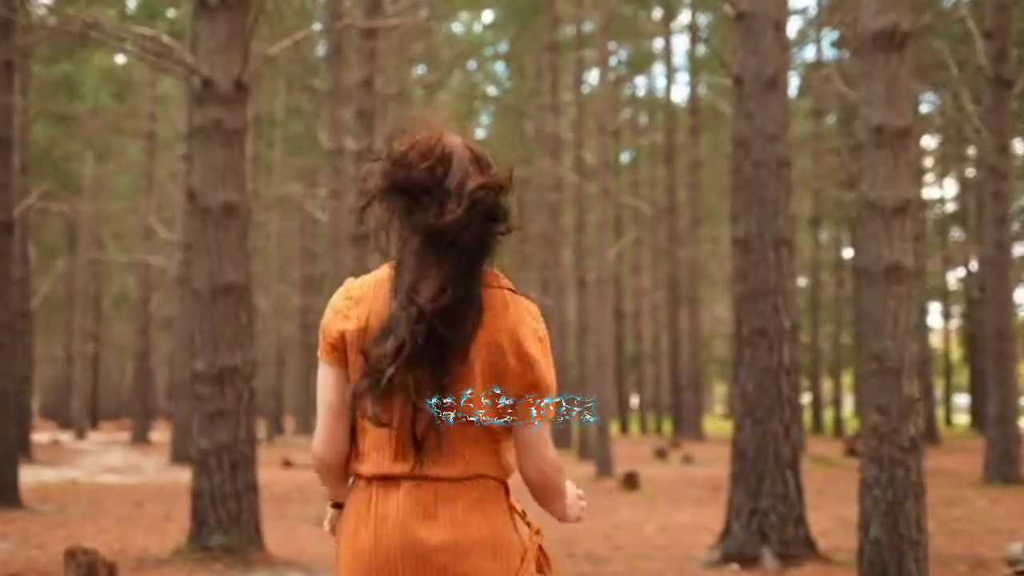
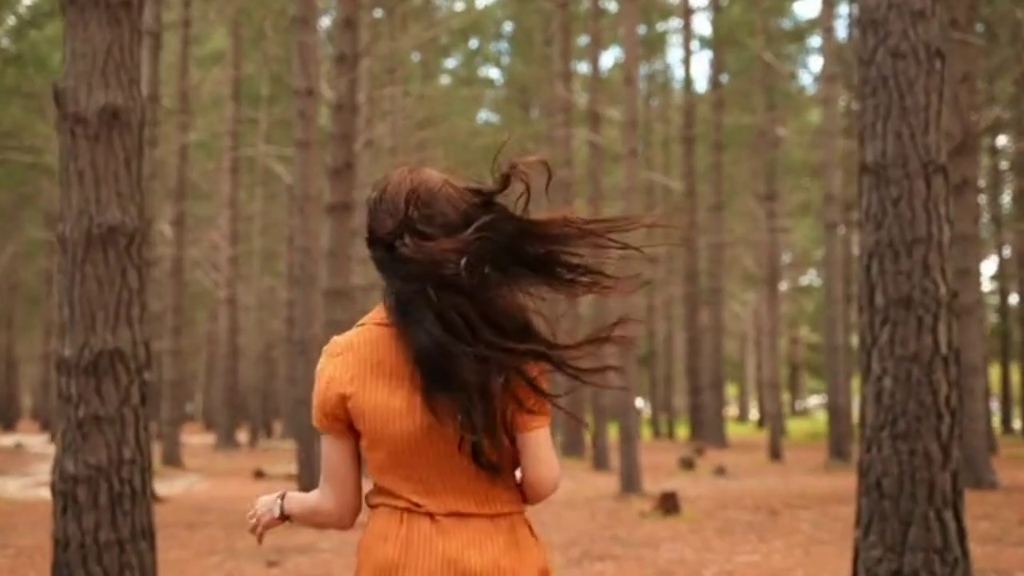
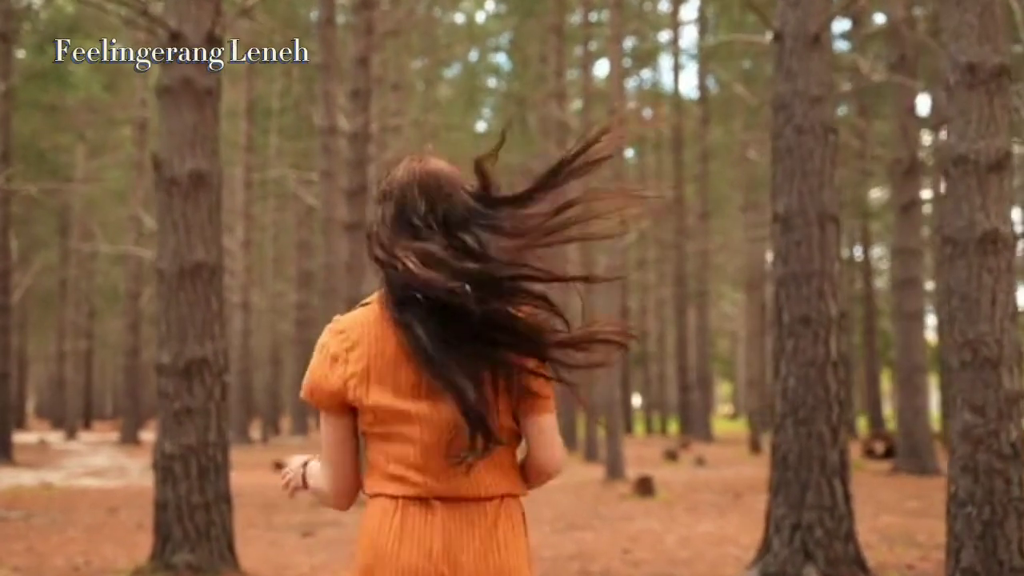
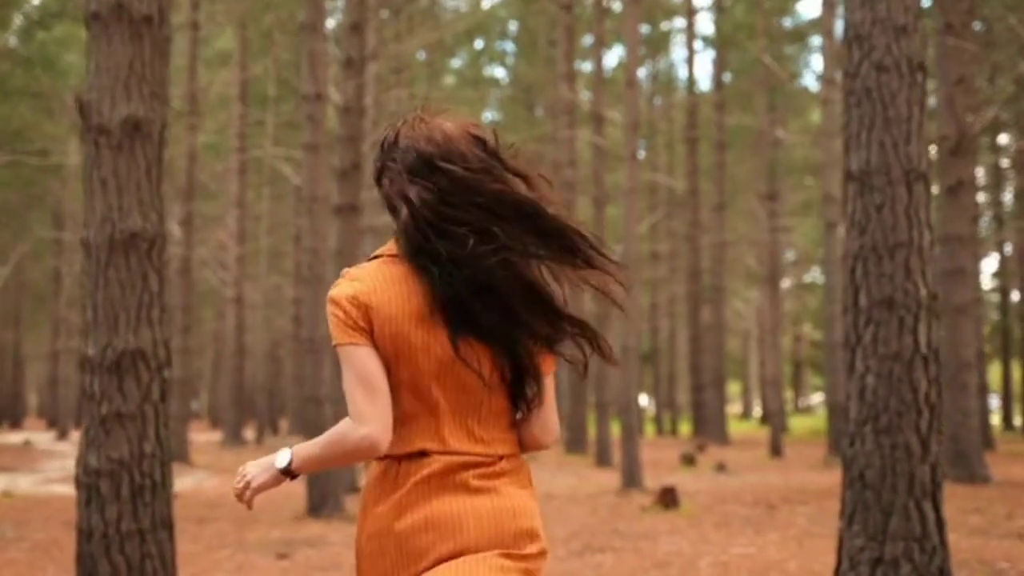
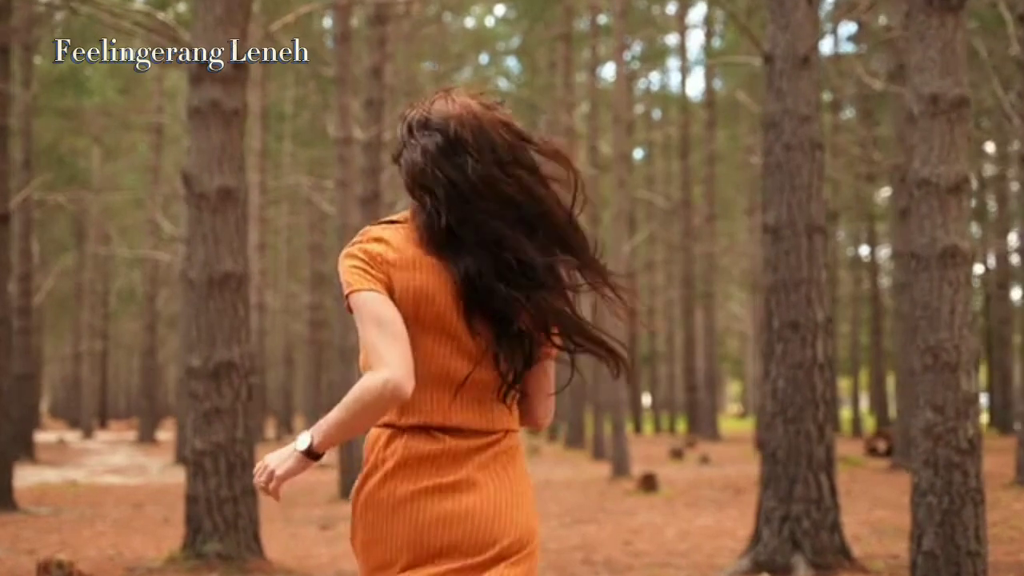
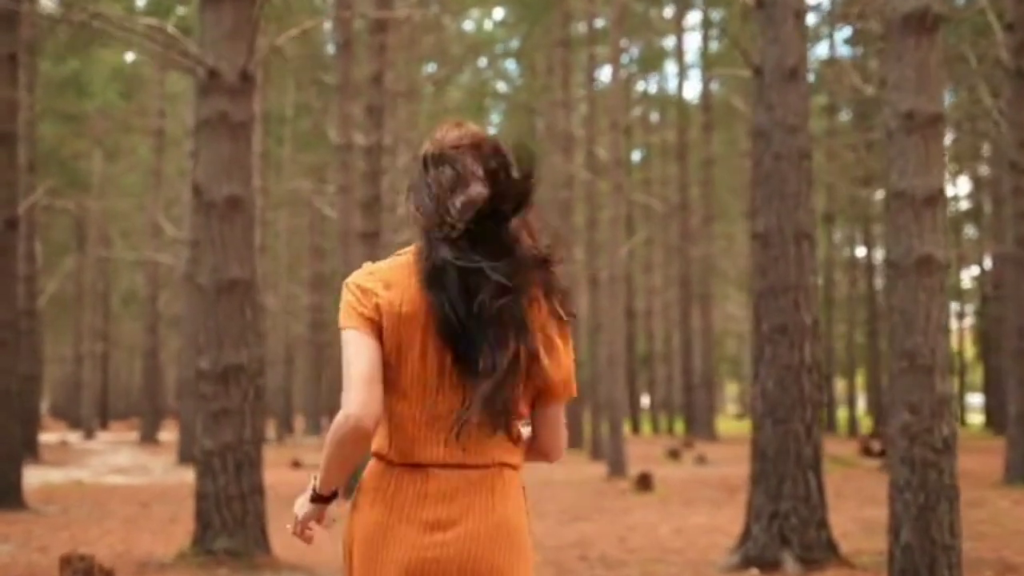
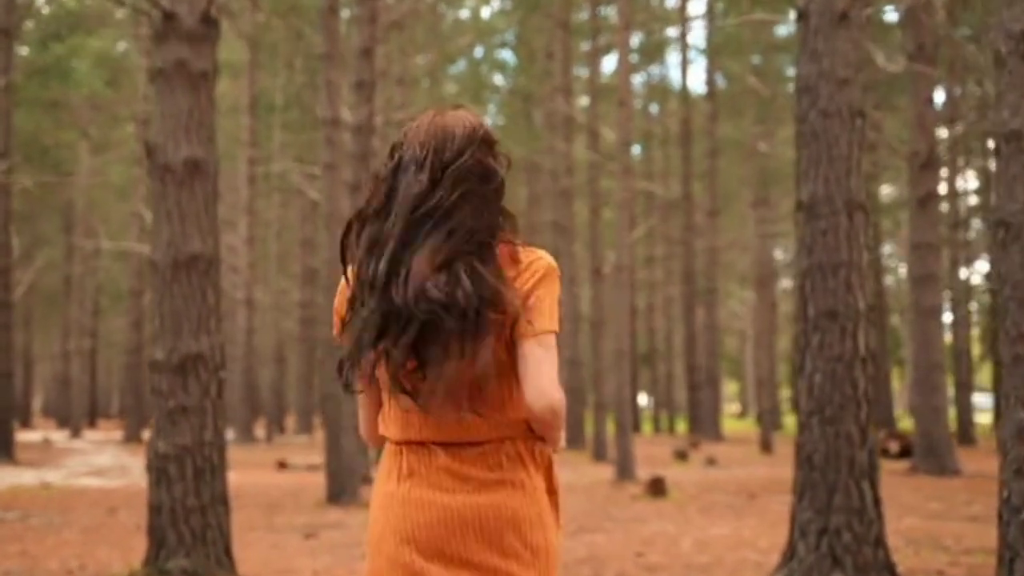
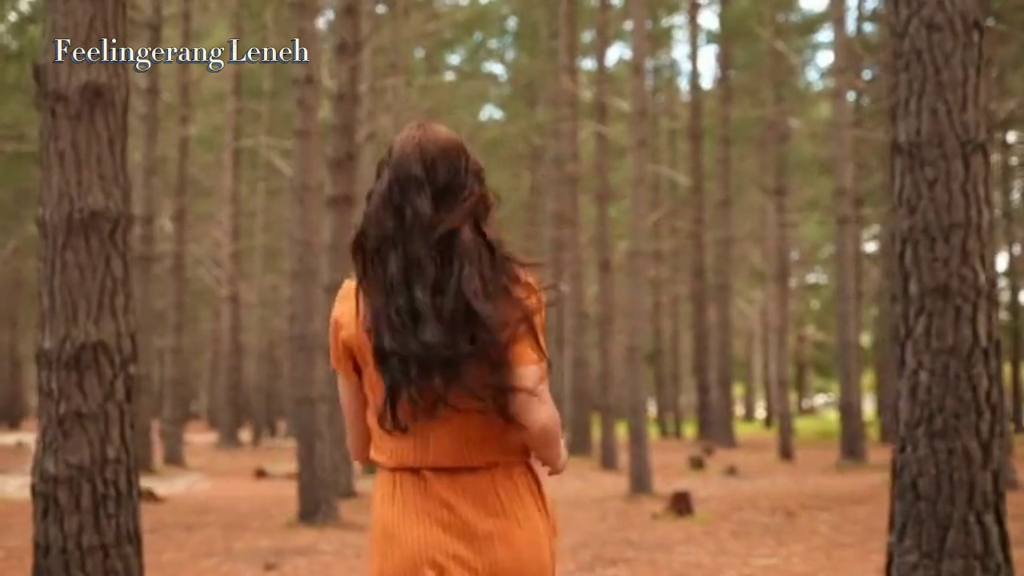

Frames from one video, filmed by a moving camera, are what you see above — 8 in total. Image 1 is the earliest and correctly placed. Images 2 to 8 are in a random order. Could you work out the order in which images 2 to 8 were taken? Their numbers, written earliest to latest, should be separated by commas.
6, 5, 3, 7, 4, 2, 8
